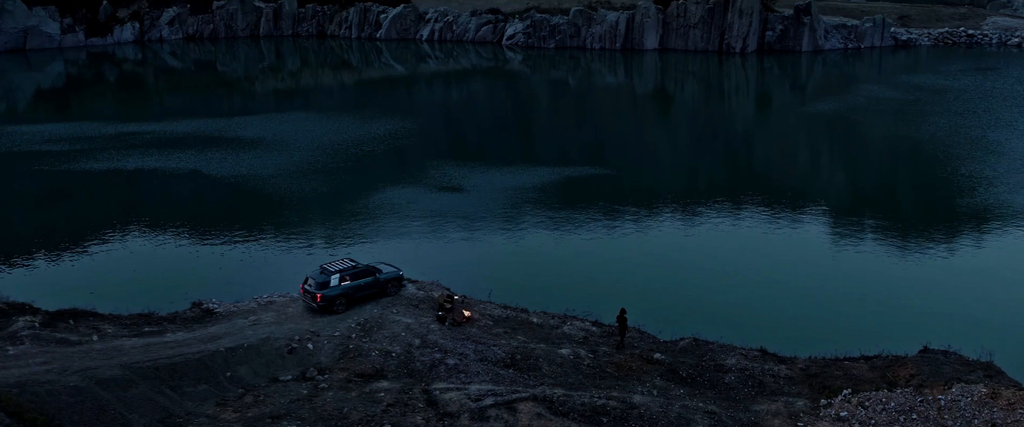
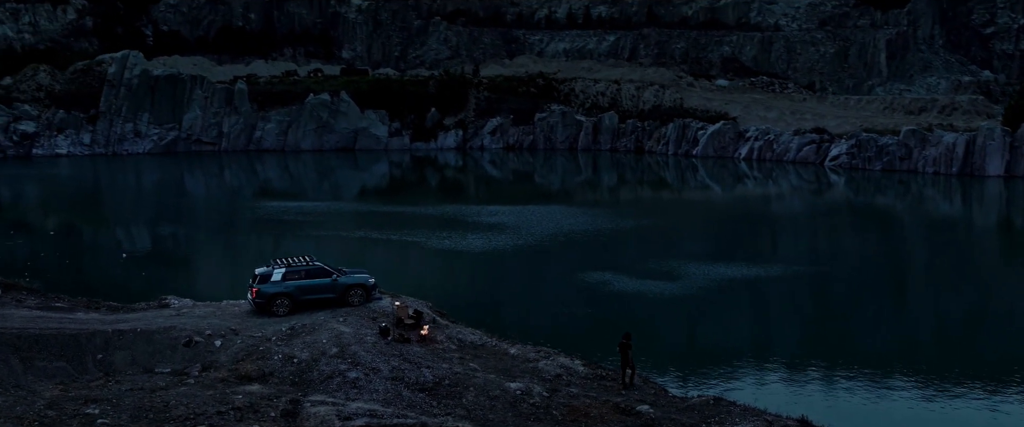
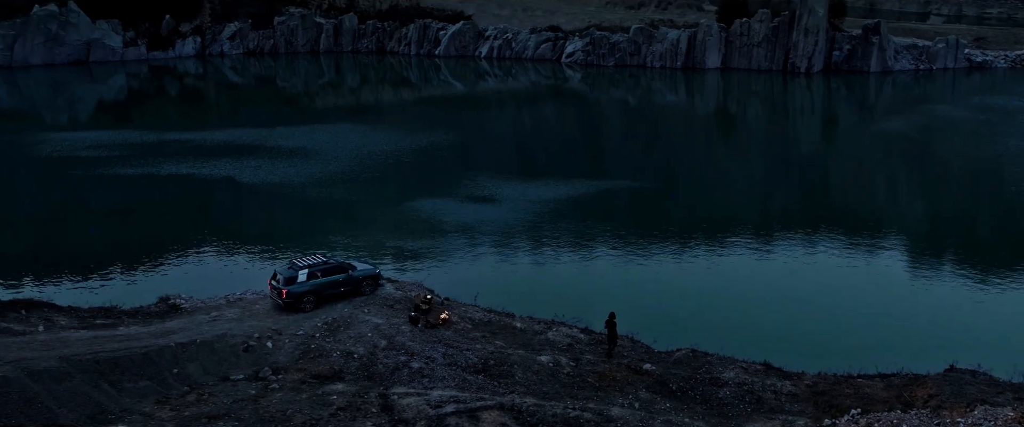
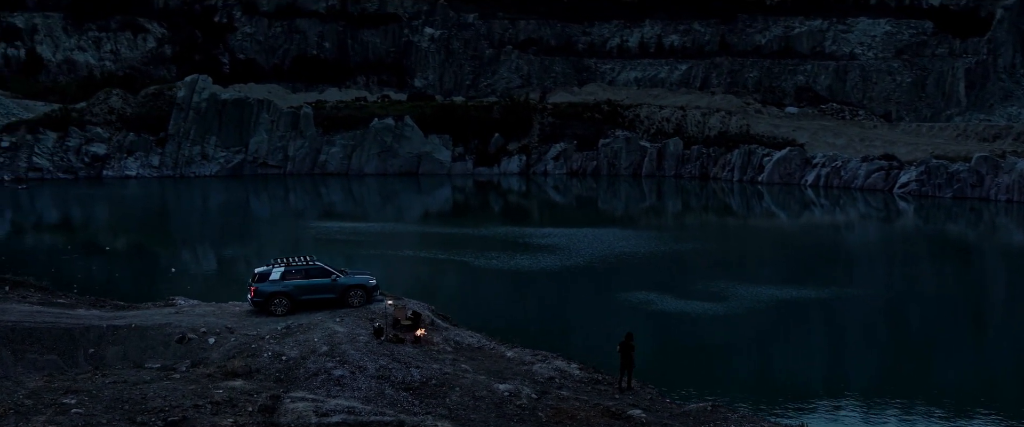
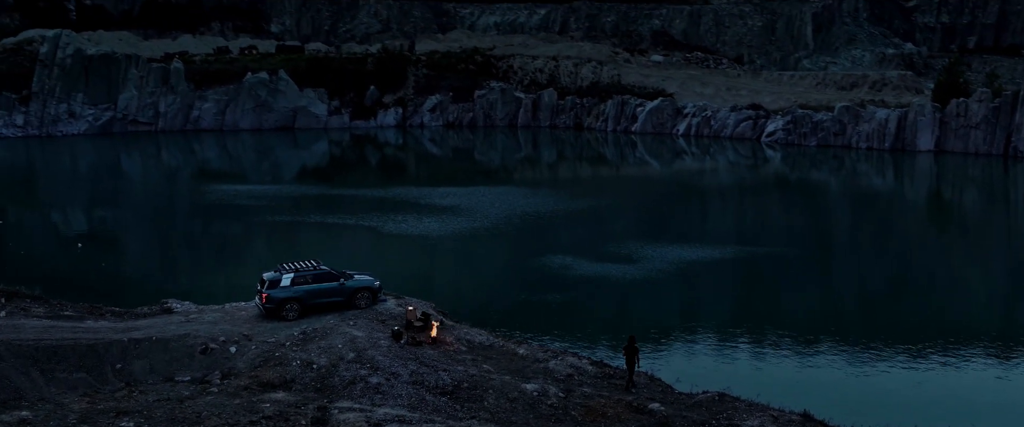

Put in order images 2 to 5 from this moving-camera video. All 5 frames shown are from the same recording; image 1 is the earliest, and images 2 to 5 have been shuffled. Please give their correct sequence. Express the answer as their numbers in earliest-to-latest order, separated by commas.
3, 5, 2, 4
